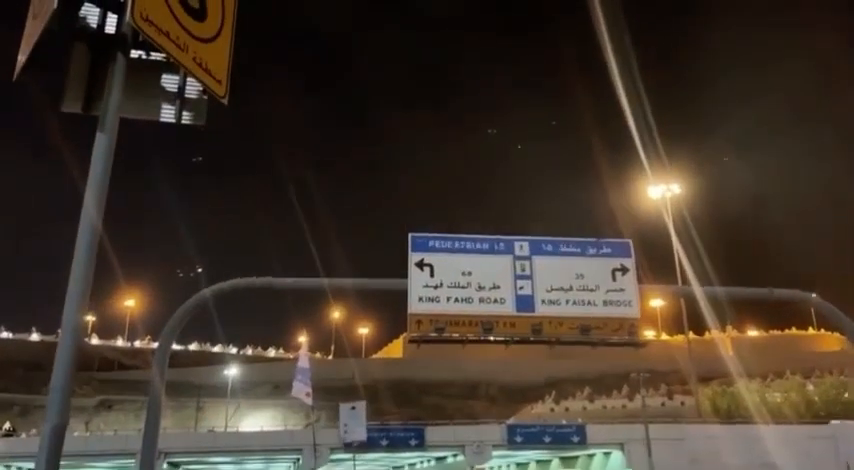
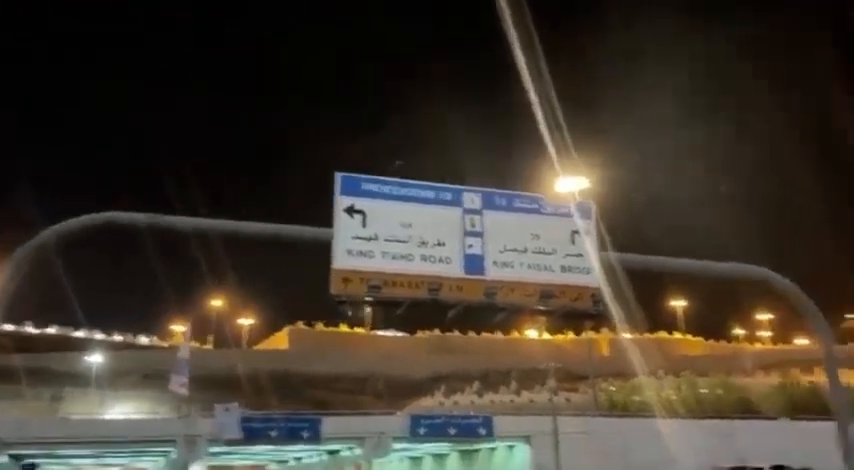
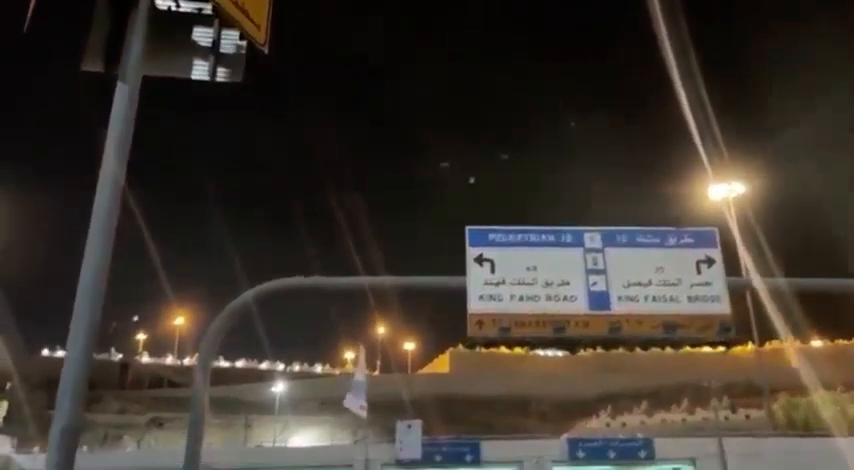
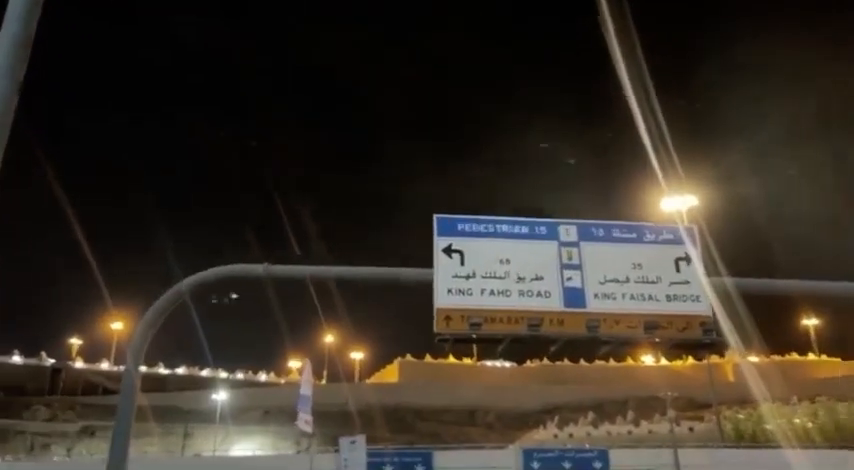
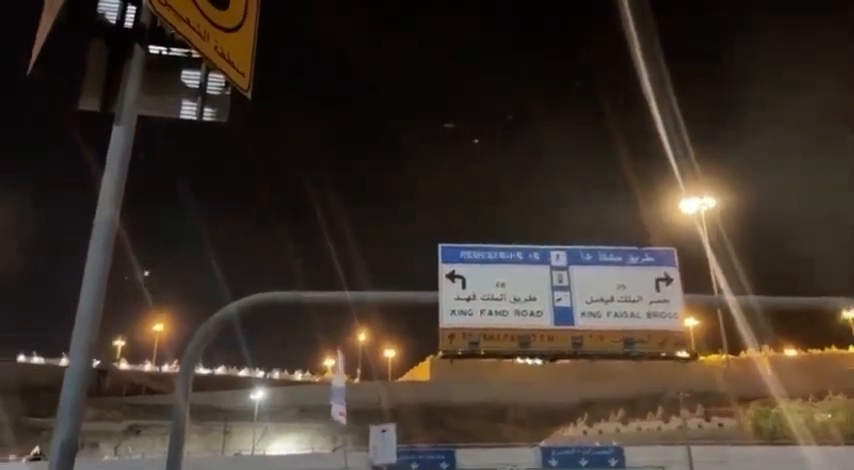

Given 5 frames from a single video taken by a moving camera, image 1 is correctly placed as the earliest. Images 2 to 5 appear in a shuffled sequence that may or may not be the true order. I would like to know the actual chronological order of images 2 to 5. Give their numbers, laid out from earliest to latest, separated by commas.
5, 3, 4, 2
